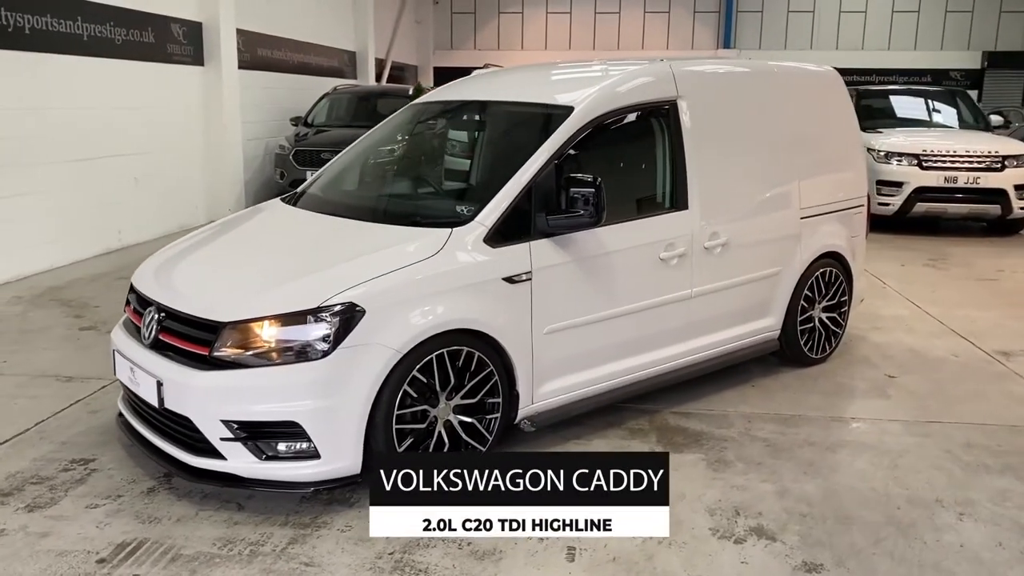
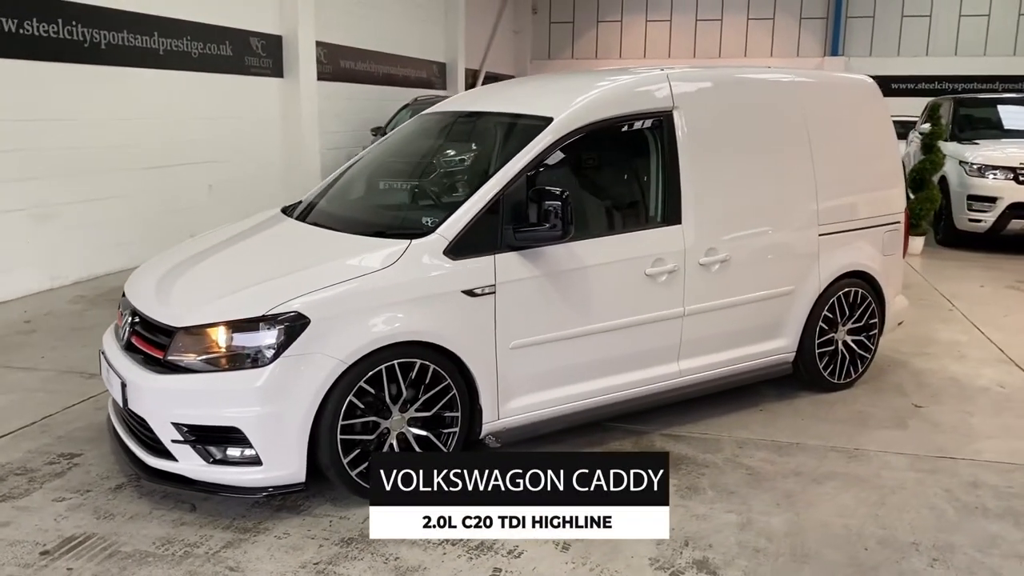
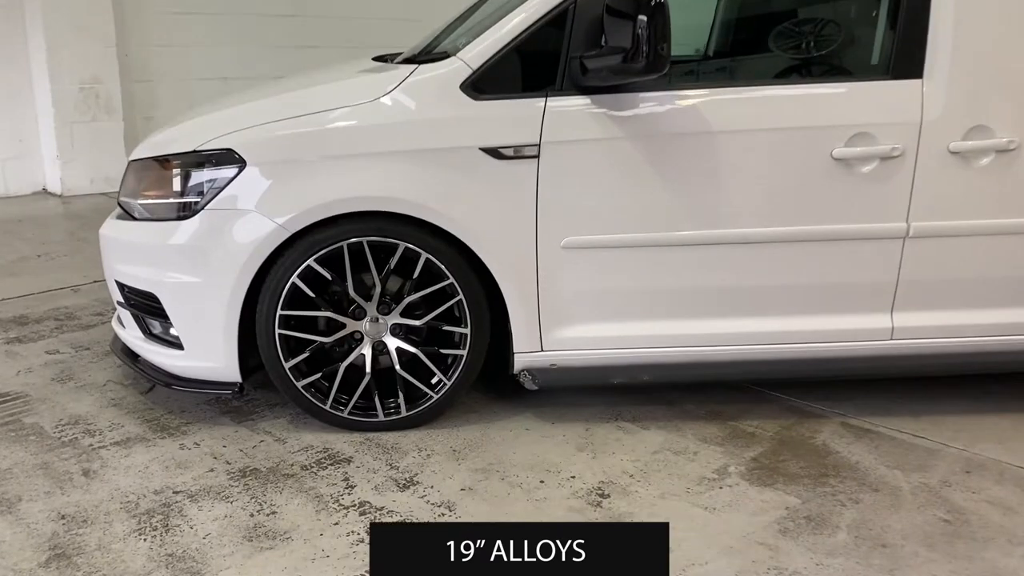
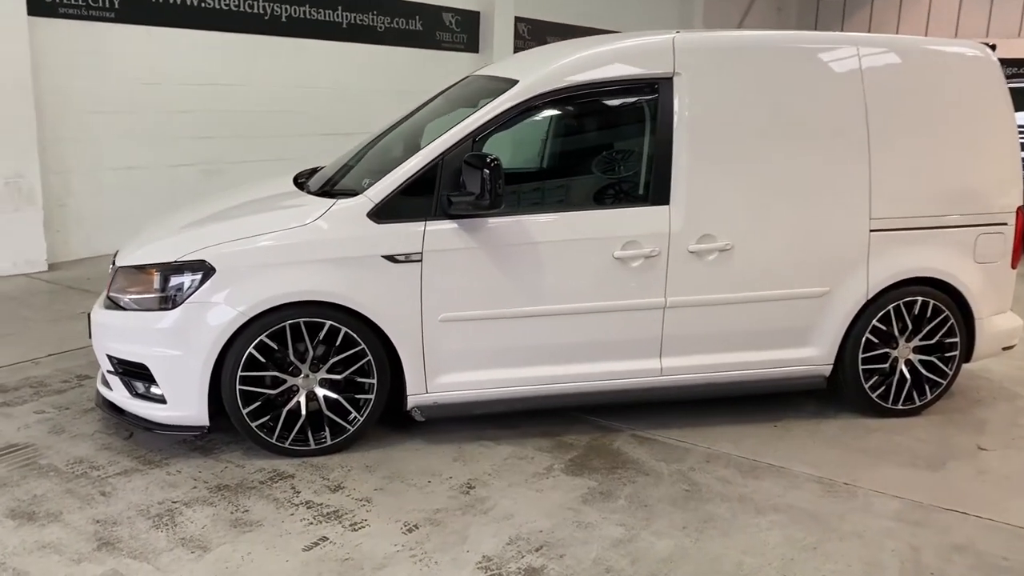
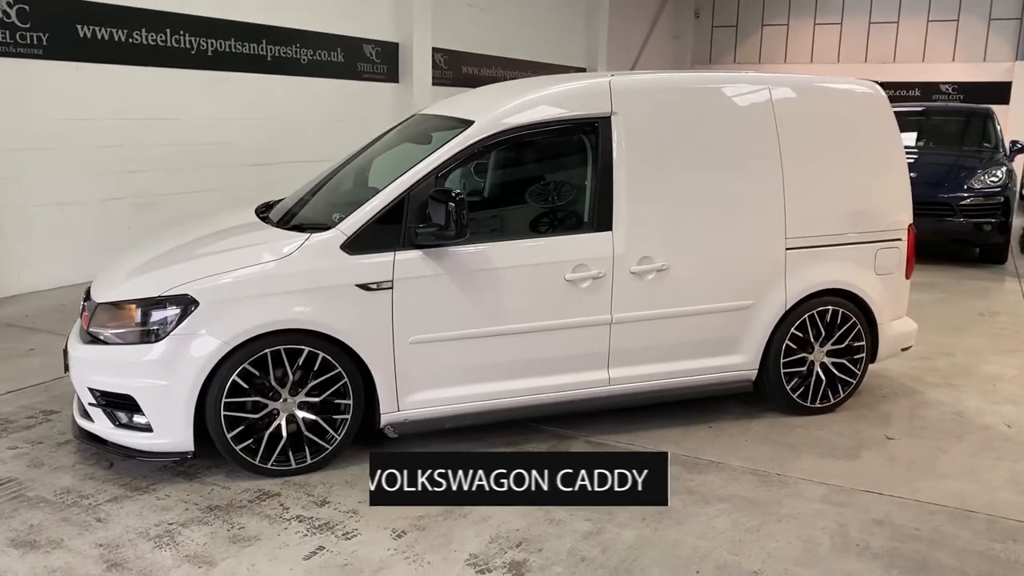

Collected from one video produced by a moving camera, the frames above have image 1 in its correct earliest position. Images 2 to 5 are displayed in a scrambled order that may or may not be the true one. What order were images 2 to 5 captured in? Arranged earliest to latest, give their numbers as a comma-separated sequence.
2, 5, 4, 3
